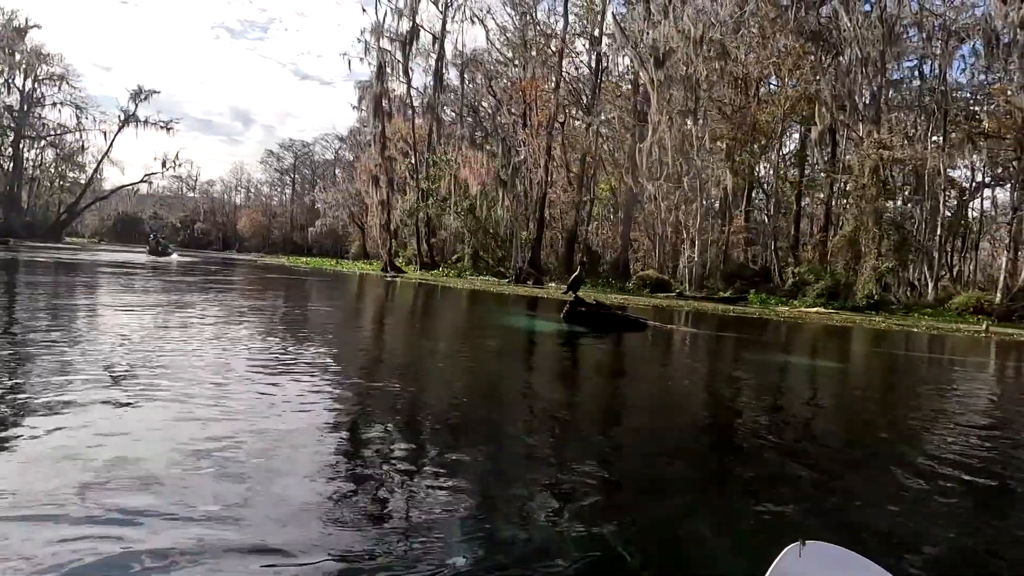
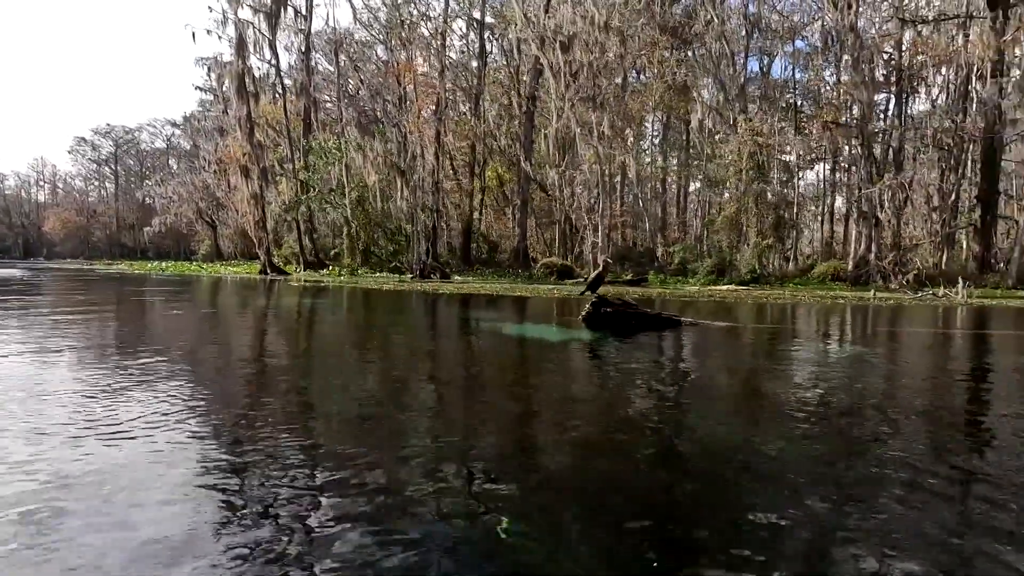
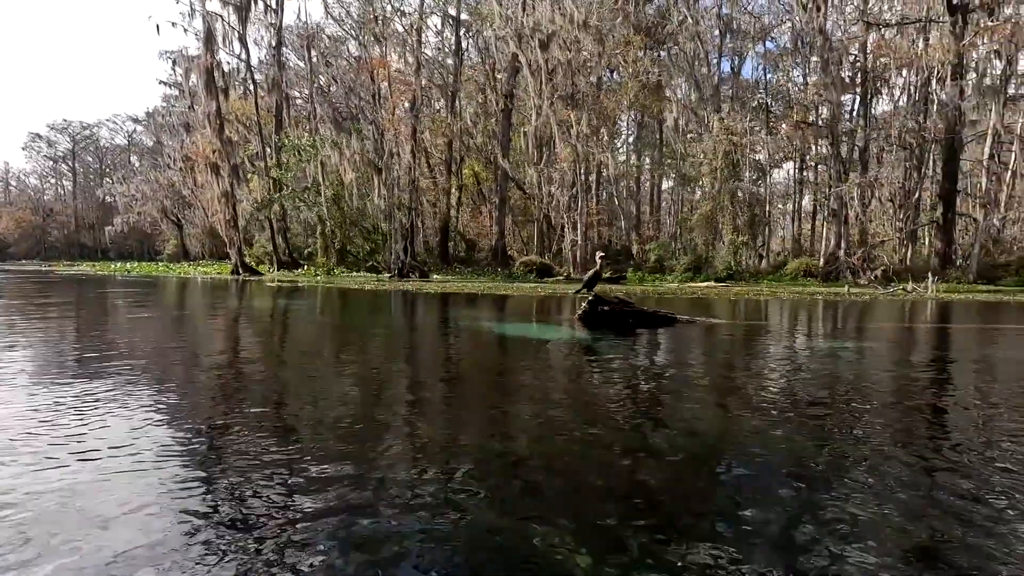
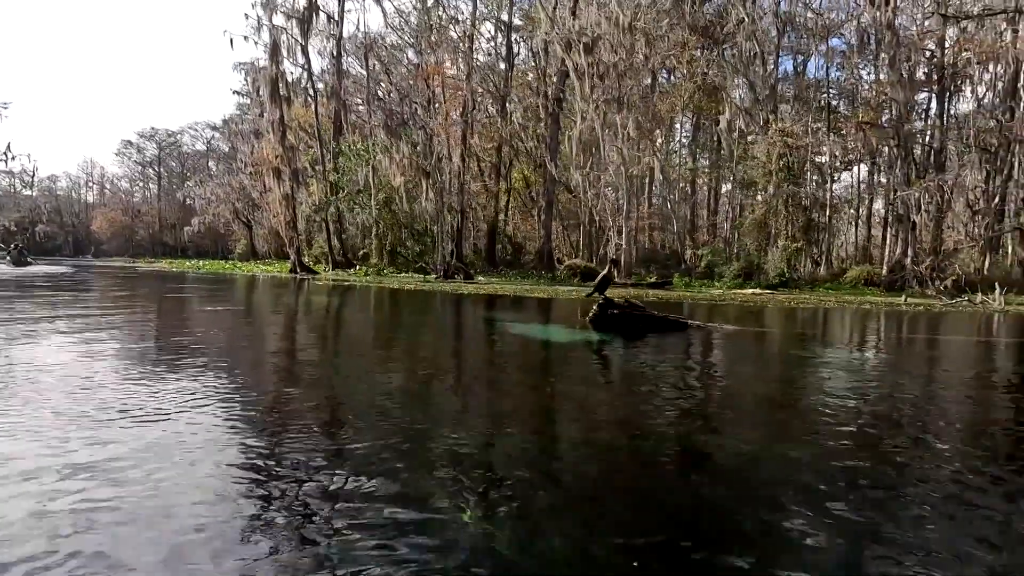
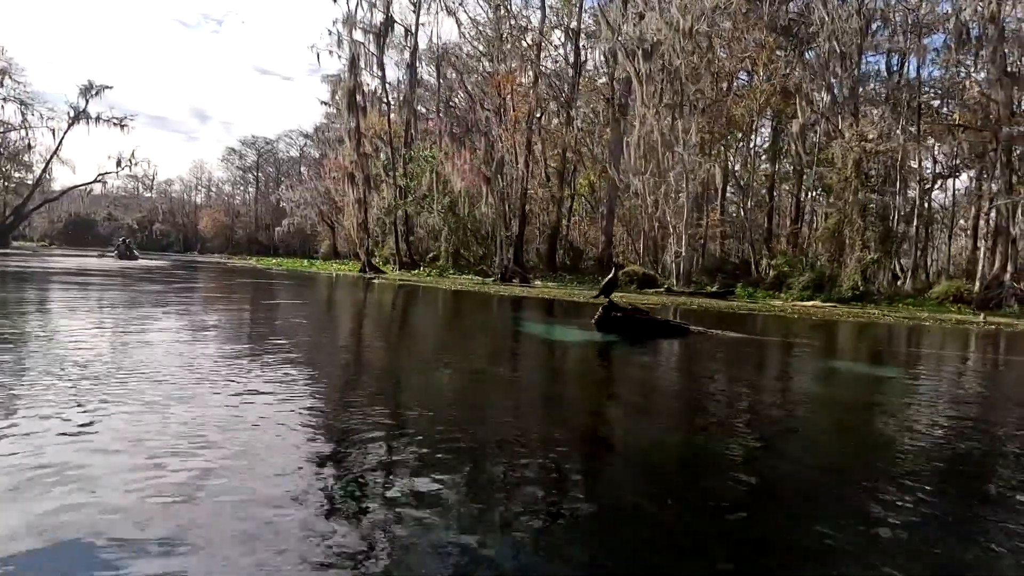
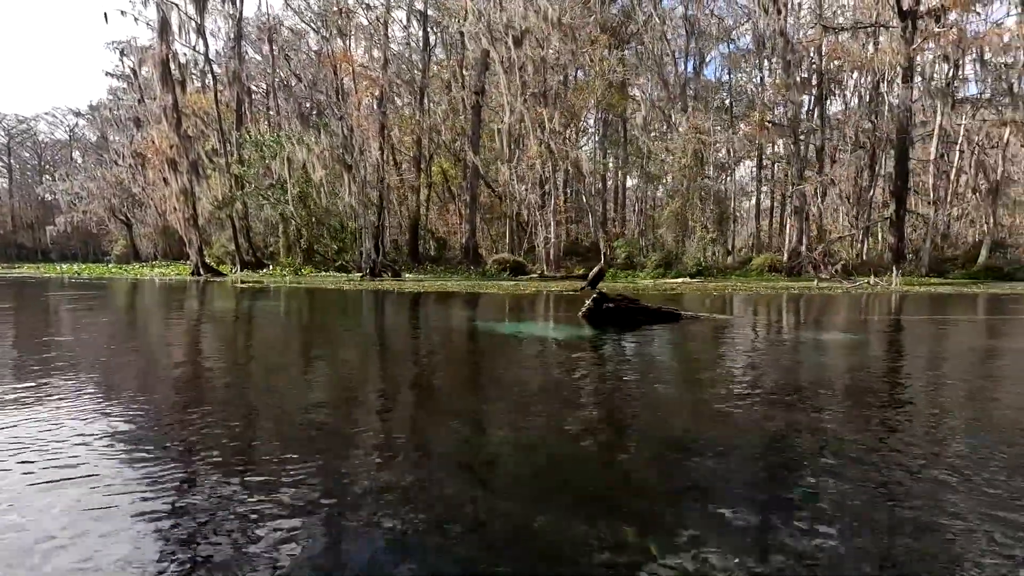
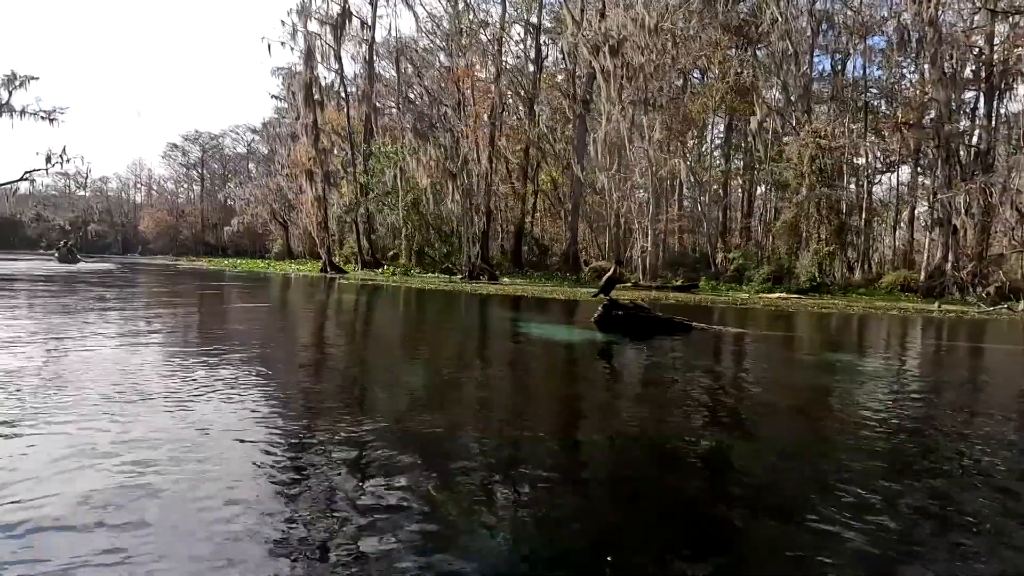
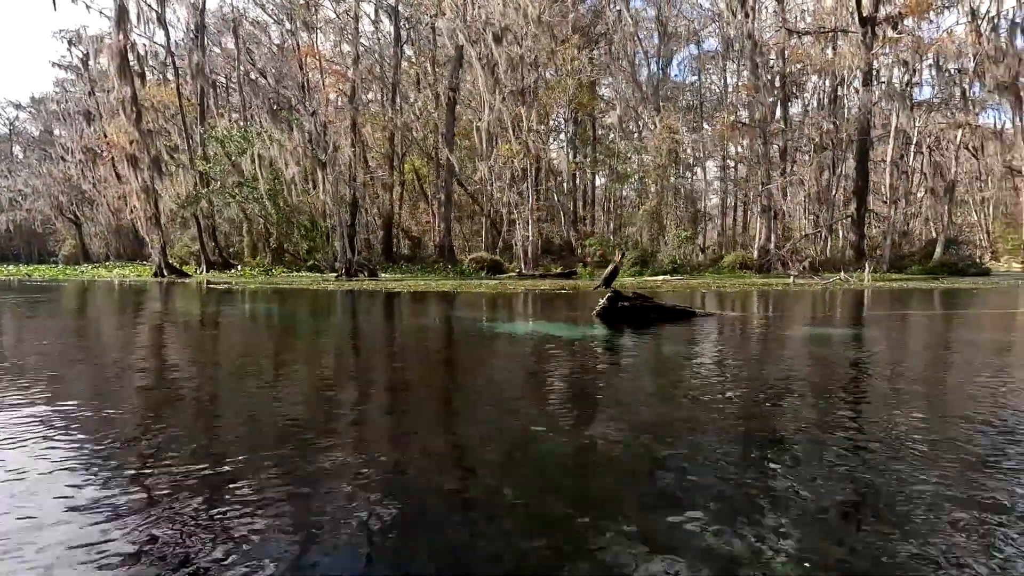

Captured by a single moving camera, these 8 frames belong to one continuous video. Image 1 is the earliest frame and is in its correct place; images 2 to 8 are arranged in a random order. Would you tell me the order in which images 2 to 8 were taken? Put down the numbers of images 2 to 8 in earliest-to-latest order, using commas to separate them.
5, 7, 4, 2, 3, 6, 8
